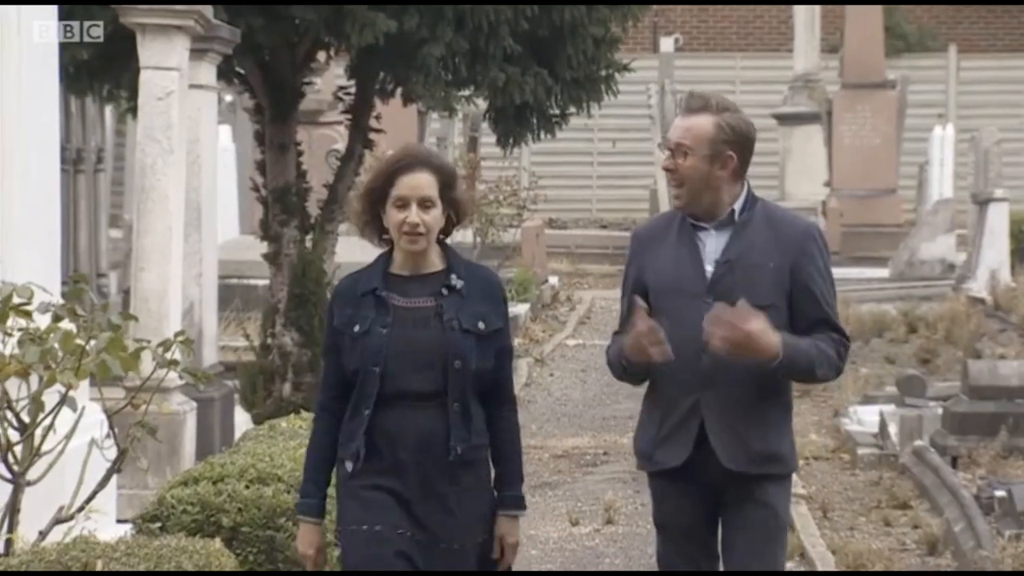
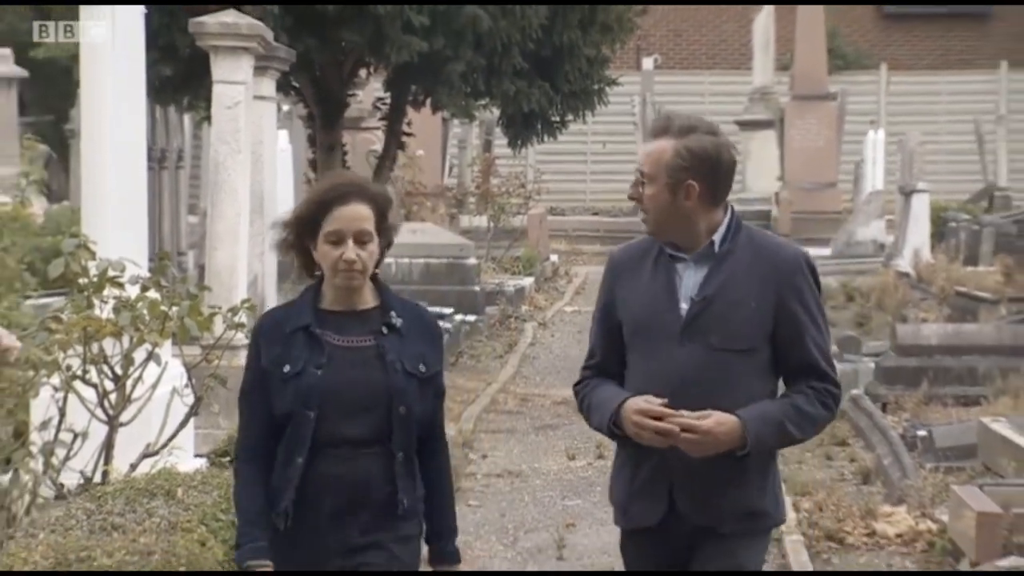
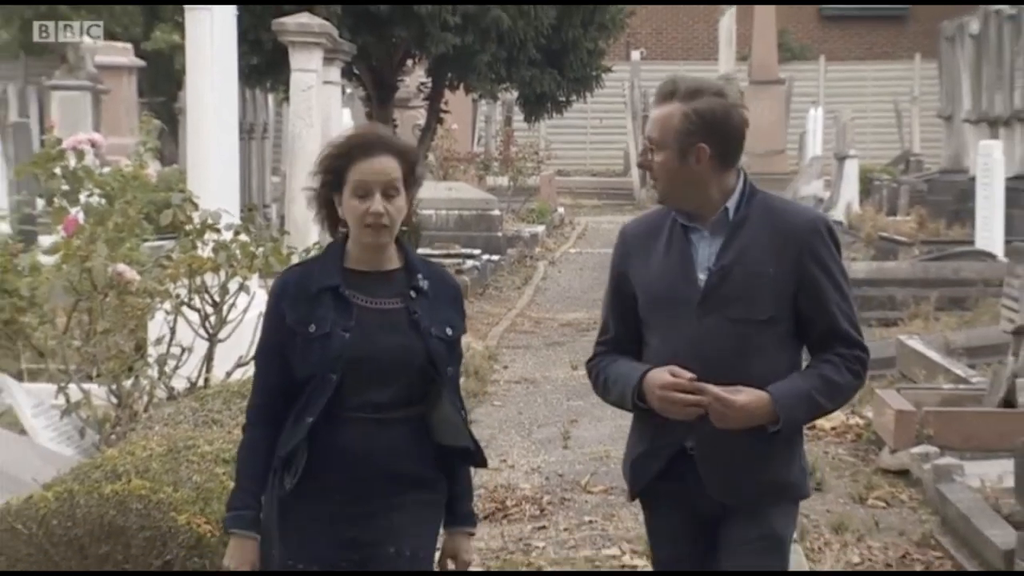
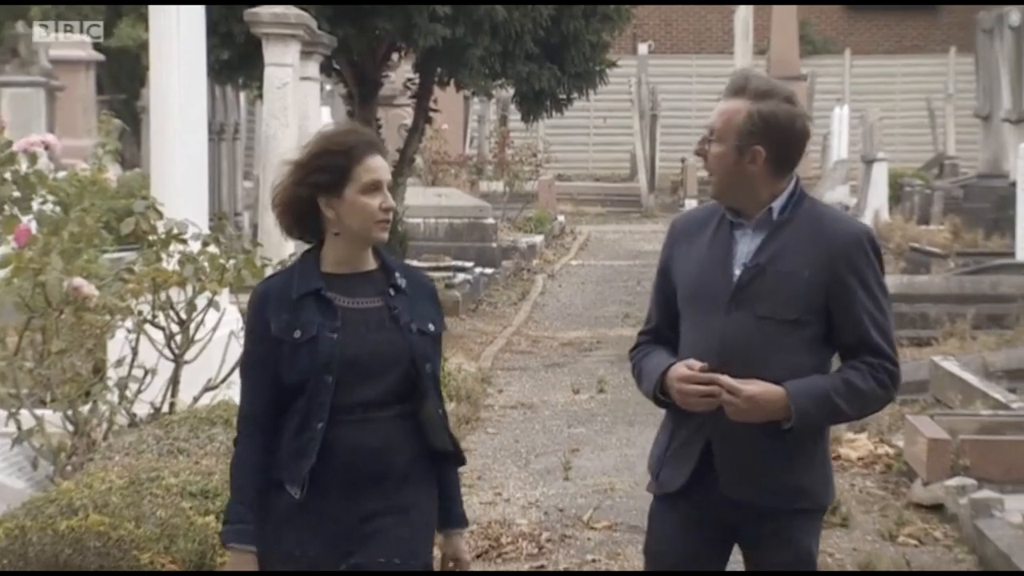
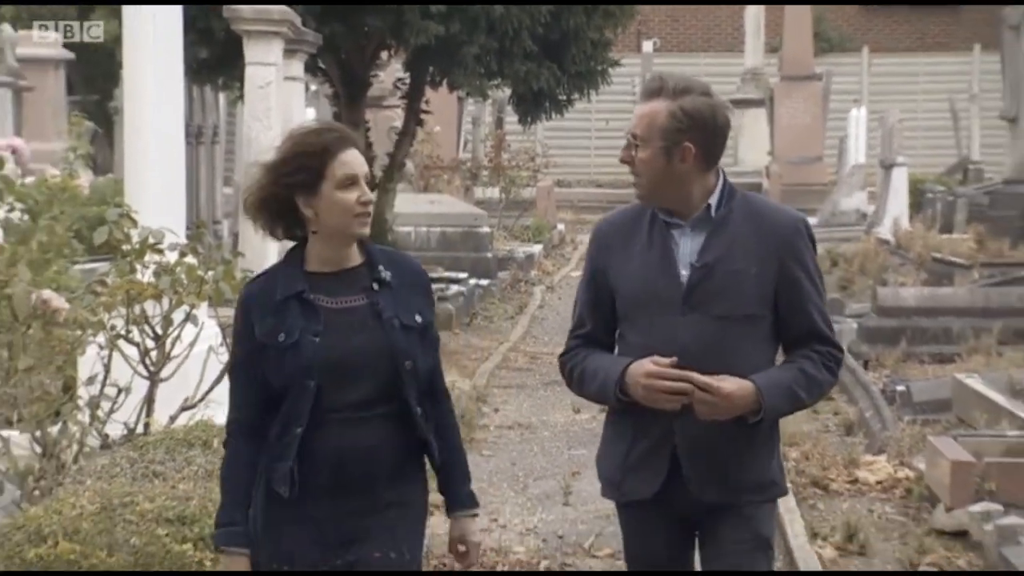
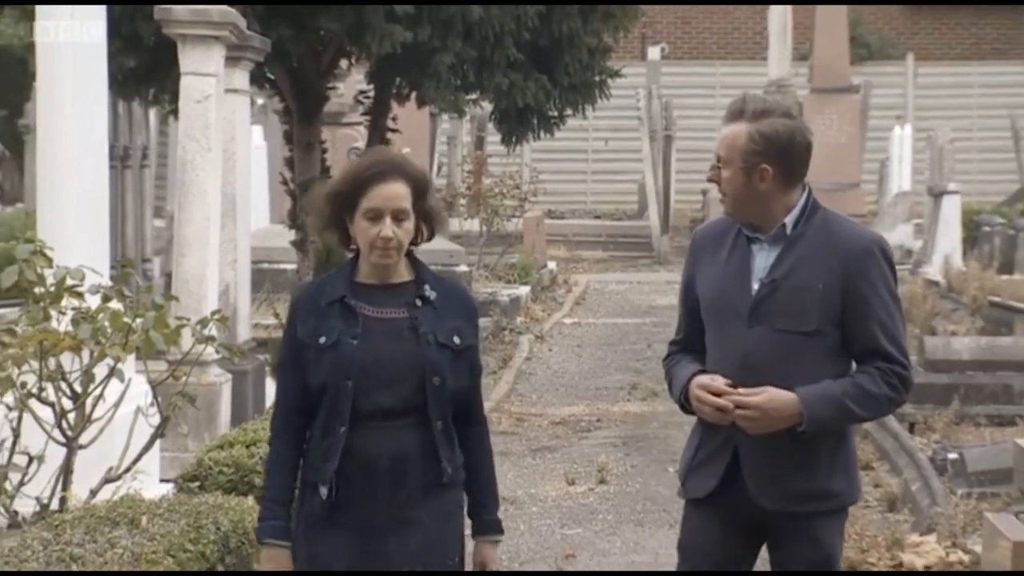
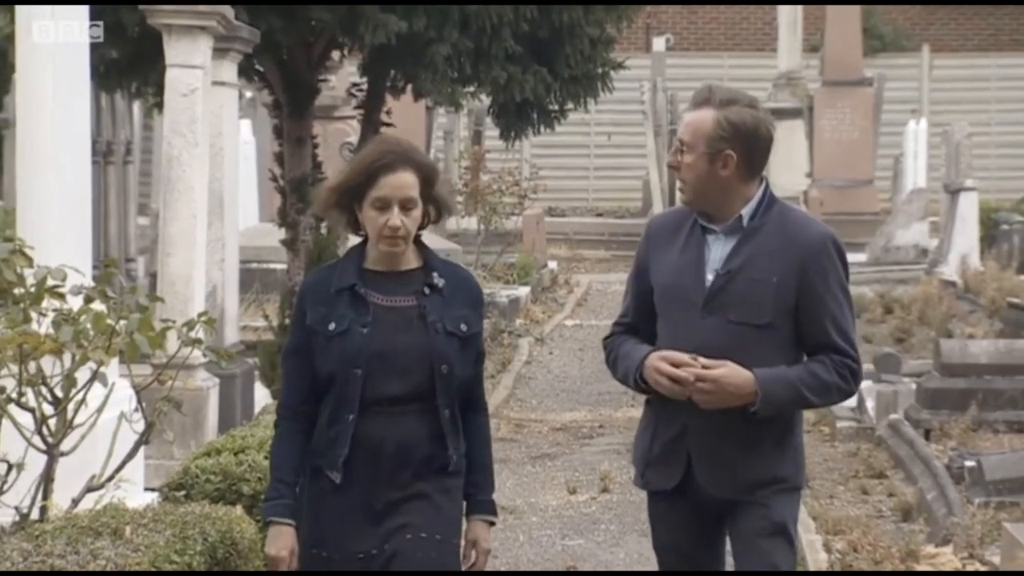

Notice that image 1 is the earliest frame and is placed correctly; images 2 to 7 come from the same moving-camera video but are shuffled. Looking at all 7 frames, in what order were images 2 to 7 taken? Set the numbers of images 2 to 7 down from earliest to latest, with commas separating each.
7, 6, 2, 5, 4, 3
